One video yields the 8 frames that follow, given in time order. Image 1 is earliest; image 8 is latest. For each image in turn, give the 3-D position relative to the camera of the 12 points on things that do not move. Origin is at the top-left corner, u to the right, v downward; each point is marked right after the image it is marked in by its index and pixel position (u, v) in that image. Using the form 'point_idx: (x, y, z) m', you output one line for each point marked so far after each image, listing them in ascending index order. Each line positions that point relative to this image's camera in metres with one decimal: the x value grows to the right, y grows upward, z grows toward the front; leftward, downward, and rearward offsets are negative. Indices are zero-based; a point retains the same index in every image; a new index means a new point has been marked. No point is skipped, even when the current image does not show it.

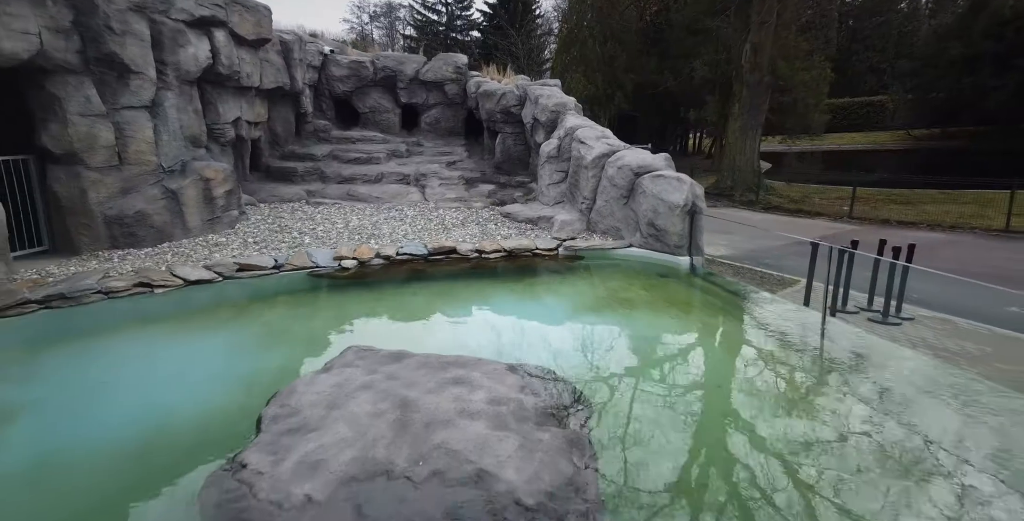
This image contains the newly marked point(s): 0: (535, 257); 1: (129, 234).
0: (+0.3, +0.1, +6.7) m
1: (-4.3, +0.3, +5.8) m
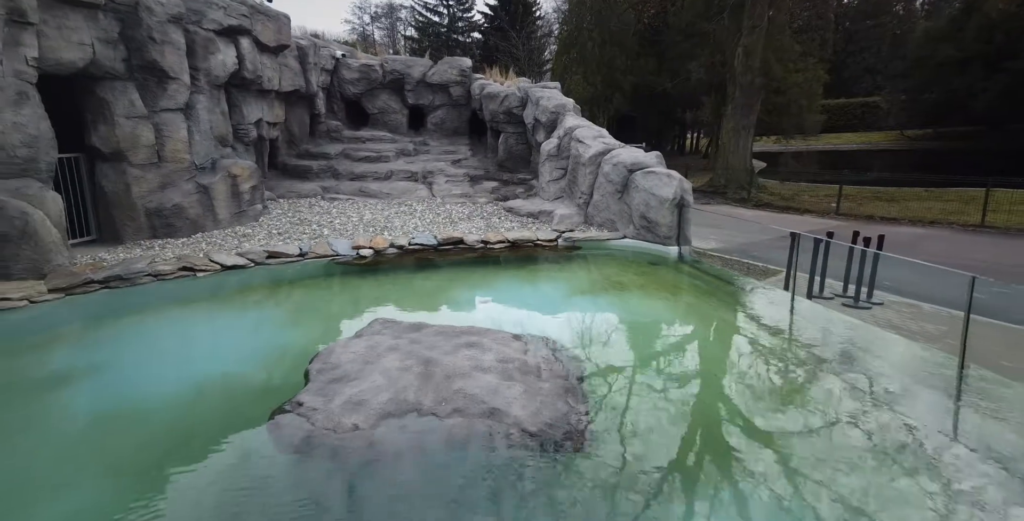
0: (+0.4, +0.2, +7.3) m
1: (-4.3, +0.5, +6.4) m
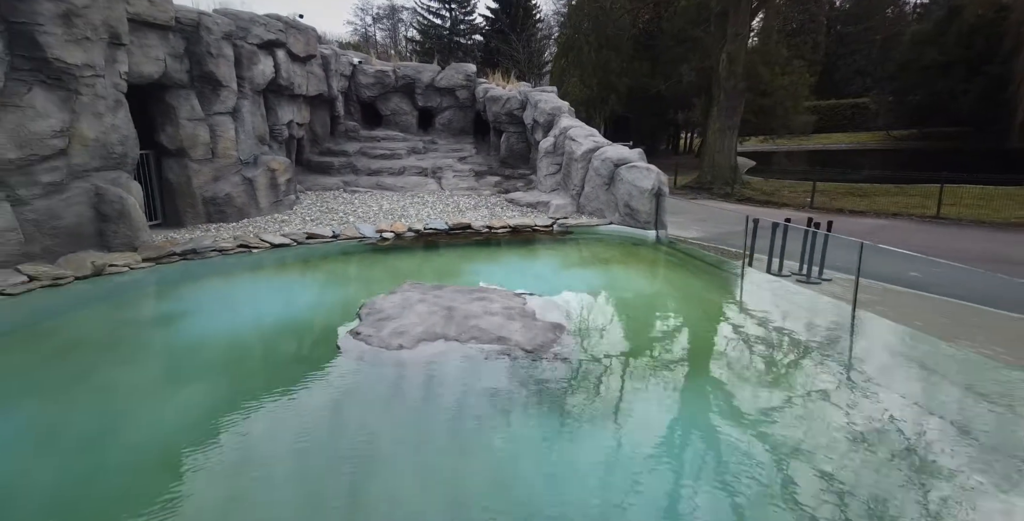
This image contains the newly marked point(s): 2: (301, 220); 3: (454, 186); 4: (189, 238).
0: (+0.4, +0.5, +8.4) m
1: (-4.3, +0.7, +7.5) m
2: (-3.3, +0.6, +8.1) m
3: (-1.2, +1.6, +10.9) m
4: (-4.2, +0.3, +6.8) m
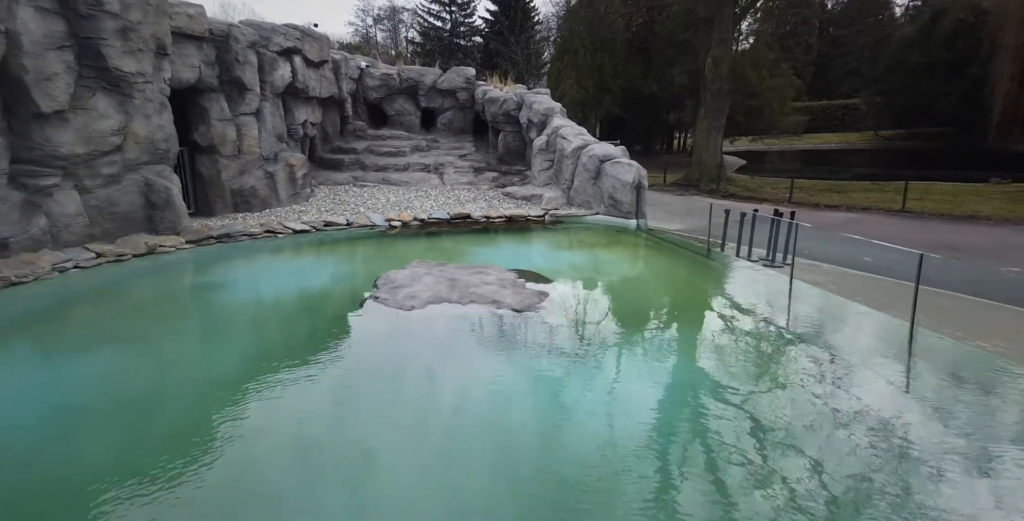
0: (+0.3, +0.7, +9.3) m
1: (-4.3, +1.0, +8.4) m
2: (-3.4, +0.9, +9.0) m
3: (-1.3, +1.8, +11.8) m
4: (-4.3, +0.5, +7.7) m
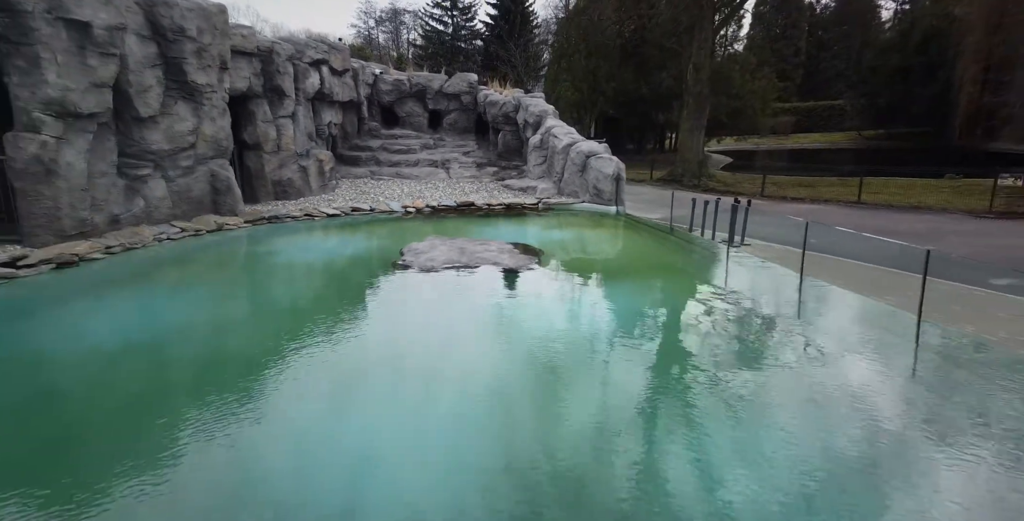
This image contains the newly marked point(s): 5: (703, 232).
0: (+0.3, +1.1, +10.8) m
1: (-4.4, +1.3, +9.9) m
2: (-3.4, +1.3, +10.5) m
3: (-1.3, +2.2, +13.3) m
4: (-4.4, +0.9, +9.1) m
5: (+3.5, +0.5, +9.4) m
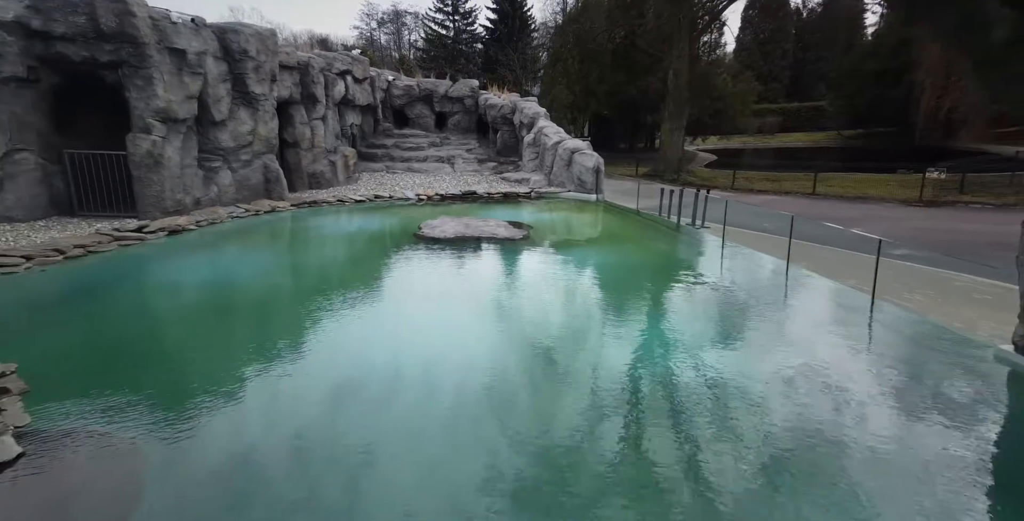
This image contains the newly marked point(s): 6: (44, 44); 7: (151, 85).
0: (+0.2, +1.5, +12.7) m
1: (-4.5, +1.8, +11.8) m
2: (-3.5, +1.7, +12.4) m
3: (-1.4, +2.7, +15.2) m
4: (-4.4, +1.4, +11.0) m
5: (+3.4, +1.0, +11.3) m
6: (-6.5, +3.0, +7.1) m
7: (-5.3, +2.6, +7.5) m
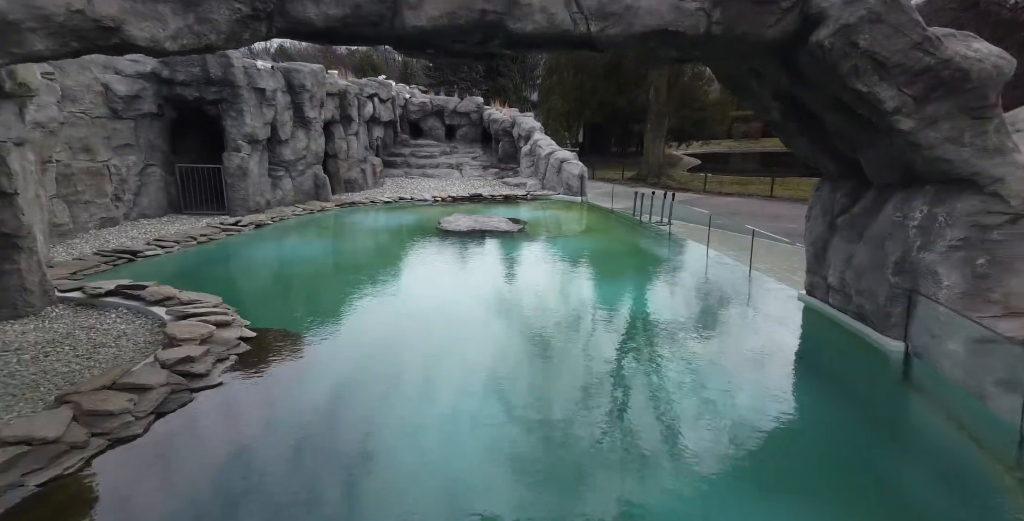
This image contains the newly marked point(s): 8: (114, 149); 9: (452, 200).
0: (+0.2, +1.8, +15.2) m
1: (-4.5, +2.1, +14.3) m
2: (-3.5, +2.0, +14.9) m
3: (-1.4, +3.0, +17.7) m
4: (-4.5, +1.6, +13.6) m
5: (+3.4, +1.3, +13.9) m
6: (-6.5, +3.2, +9.7) m
7: (-5.3, +2.8, +10.1) m
8: (-6.9, +1.9, +8.9) m
9: (-1.8, +1.6, +14.6) m
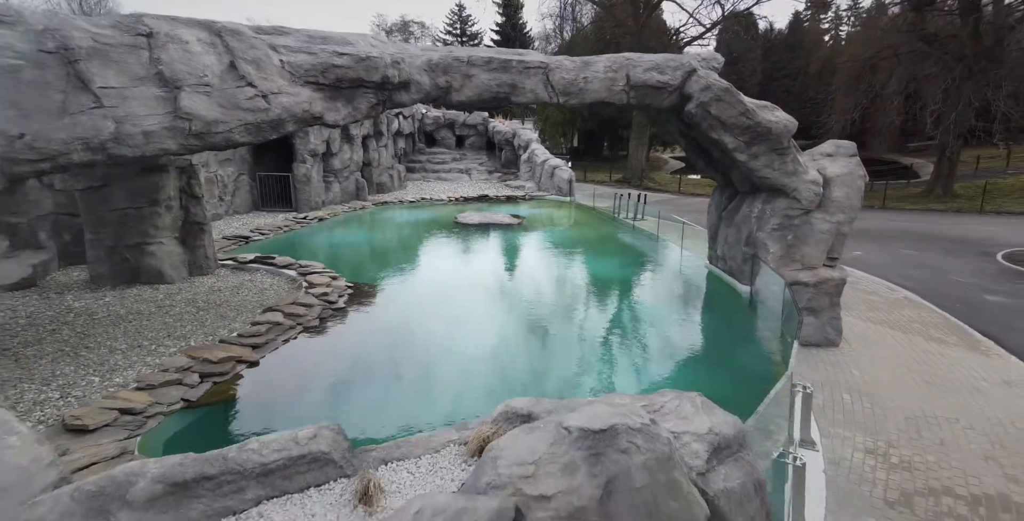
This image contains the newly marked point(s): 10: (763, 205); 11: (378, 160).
0: (+0.2, +2.2, +18.4) m
1: (-4.4, +2.4, +17.5) m
2: (-3.5, +2.4, +18.1) m
3: (-1.4, +3.3, +20.9) m
4: (-4.4, +2.0, +16.7) m
5: (+3.4, +1.6, +17.0) m
6: (-6.4, +3.6, +12.8) m
7: (-5.3, +3.2, +13.2) m
8: (-6.8, +2.3, +12.0) m
9: (-1.8, +2.0, +17.7) m
10: (+3.8, +0.8, +7.8) m
11: (-4.6, +3.4, +17.2) m
